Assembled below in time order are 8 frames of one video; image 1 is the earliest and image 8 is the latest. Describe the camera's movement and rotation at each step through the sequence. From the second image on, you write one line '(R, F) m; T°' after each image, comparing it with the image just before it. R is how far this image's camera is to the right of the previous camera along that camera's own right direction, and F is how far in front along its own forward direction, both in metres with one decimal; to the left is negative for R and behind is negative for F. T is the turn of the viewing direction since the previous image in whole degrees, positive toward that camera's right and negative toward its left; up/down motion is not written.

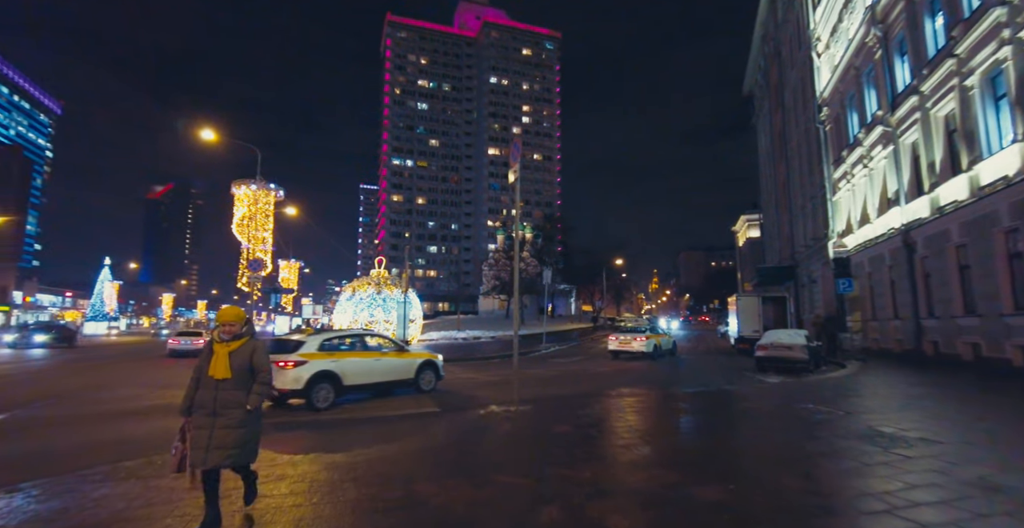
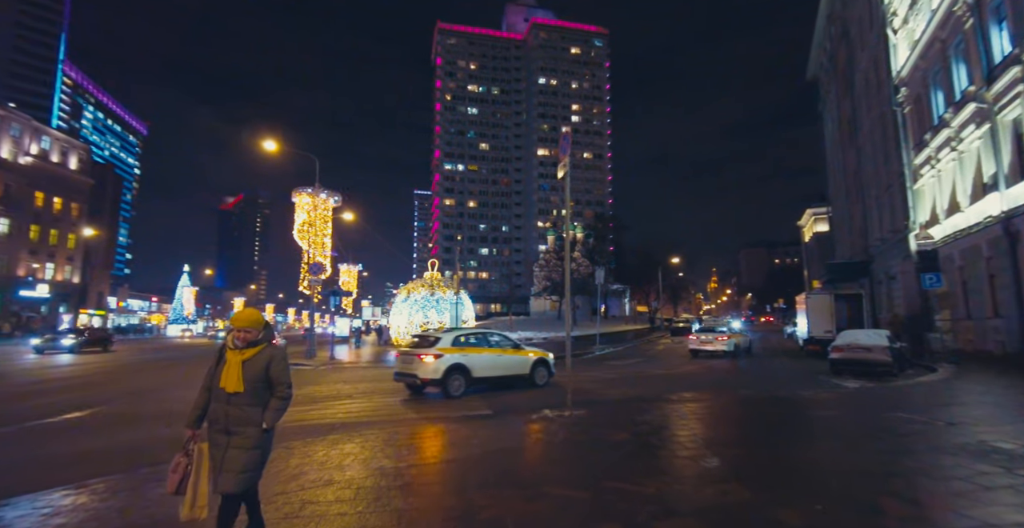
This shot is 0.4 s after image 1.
(0.0, +0.2) m; -6°
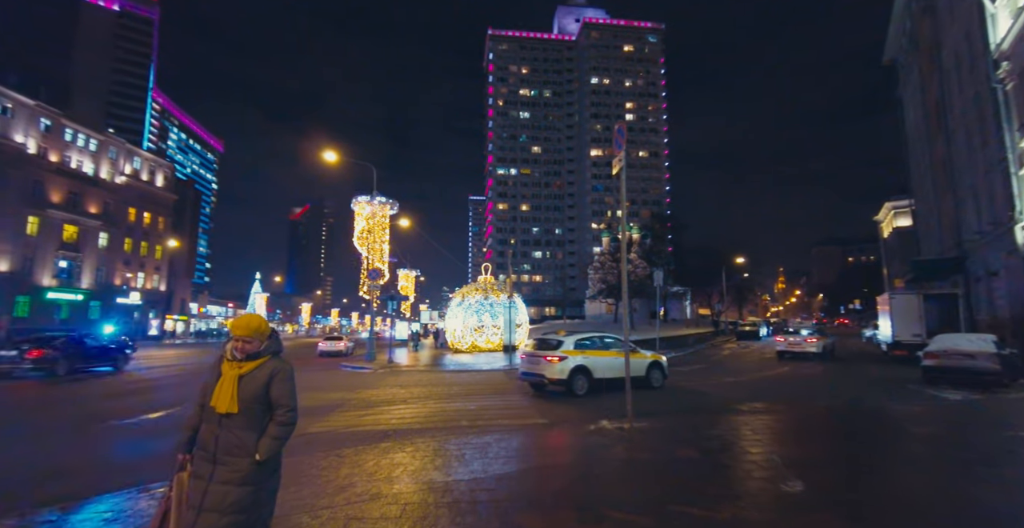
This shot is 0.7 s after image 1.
(0.0, +0.4) m; -6°
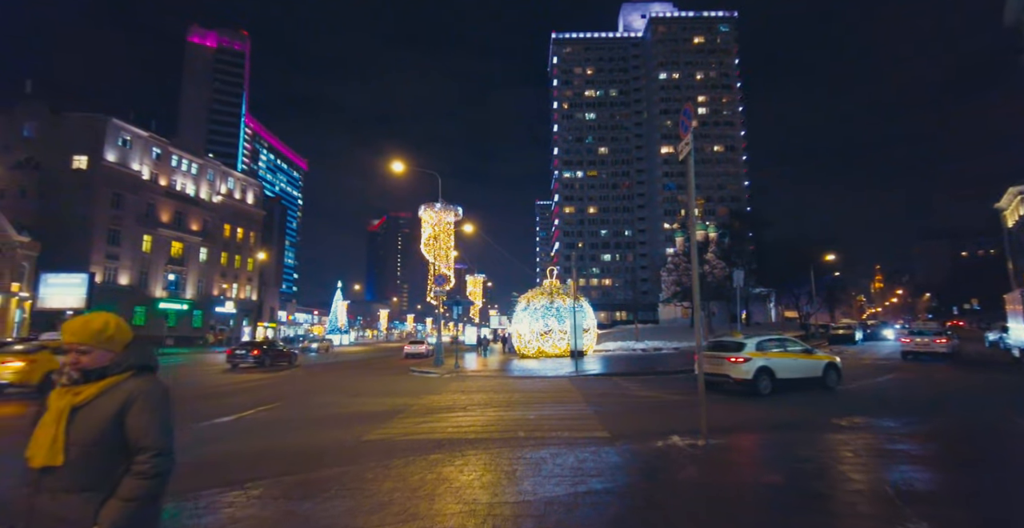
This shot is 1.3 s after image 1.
(+0.2, +0.6) m; -8°
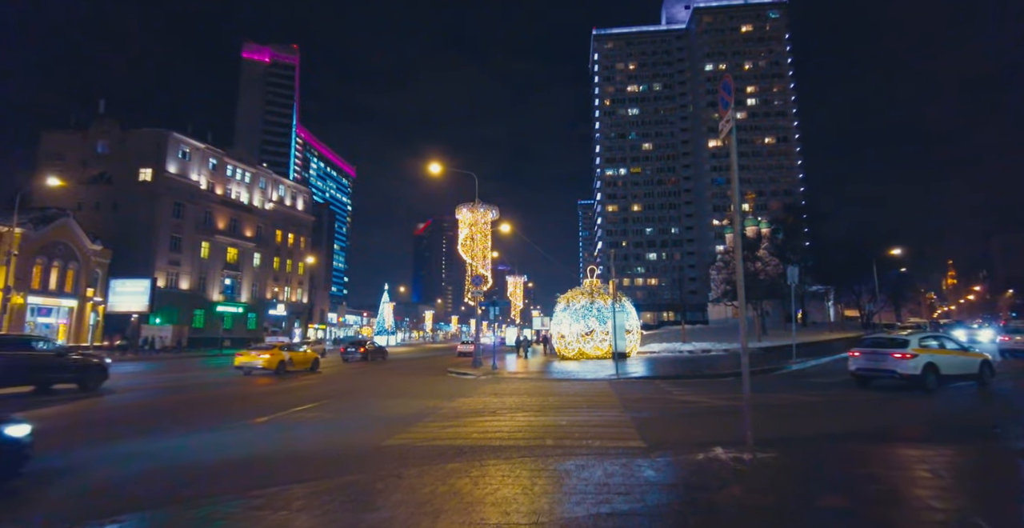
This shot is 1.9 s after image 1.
(+0.3, +0.5) m; -5°
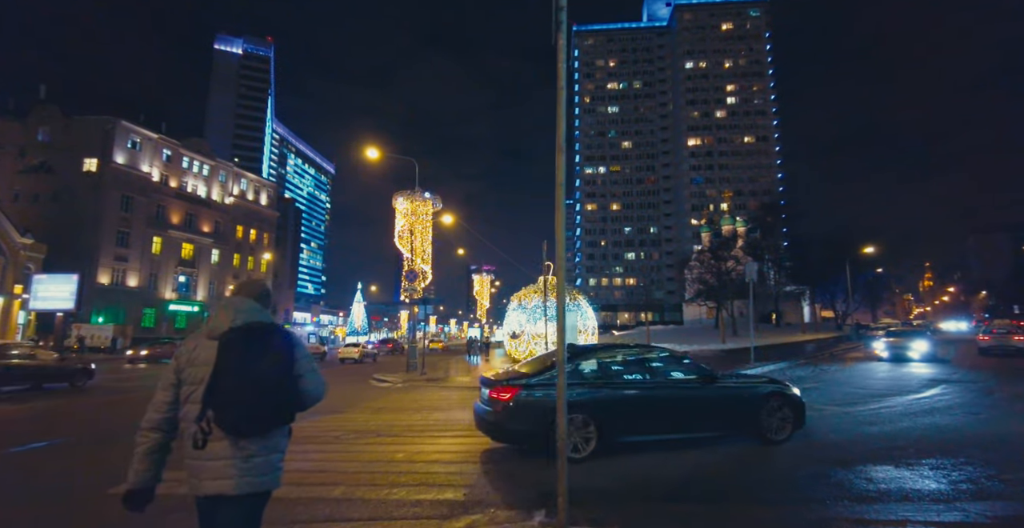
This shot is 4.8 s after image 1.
(+2.4, +2.2) m; +2°
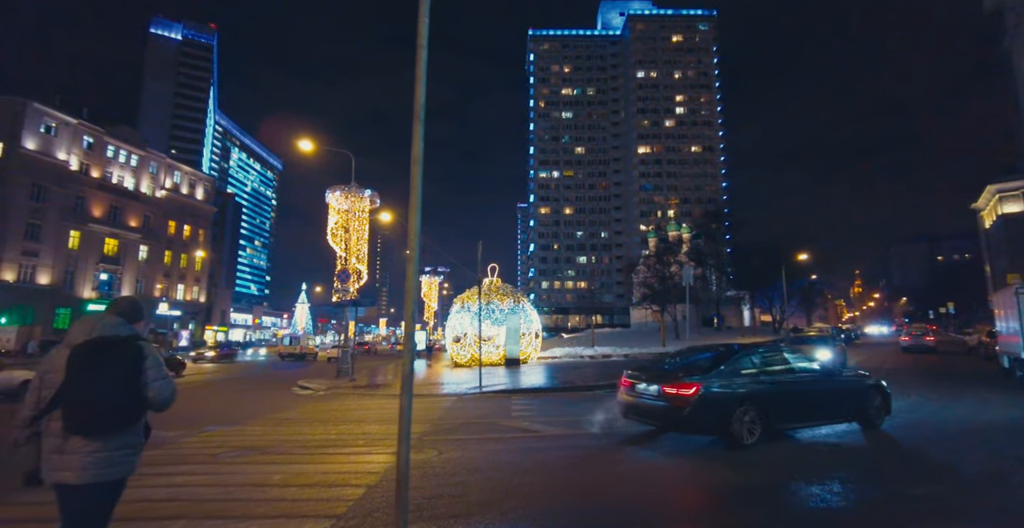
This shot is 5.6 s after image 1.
(+0.8, +0.6) m; +5°
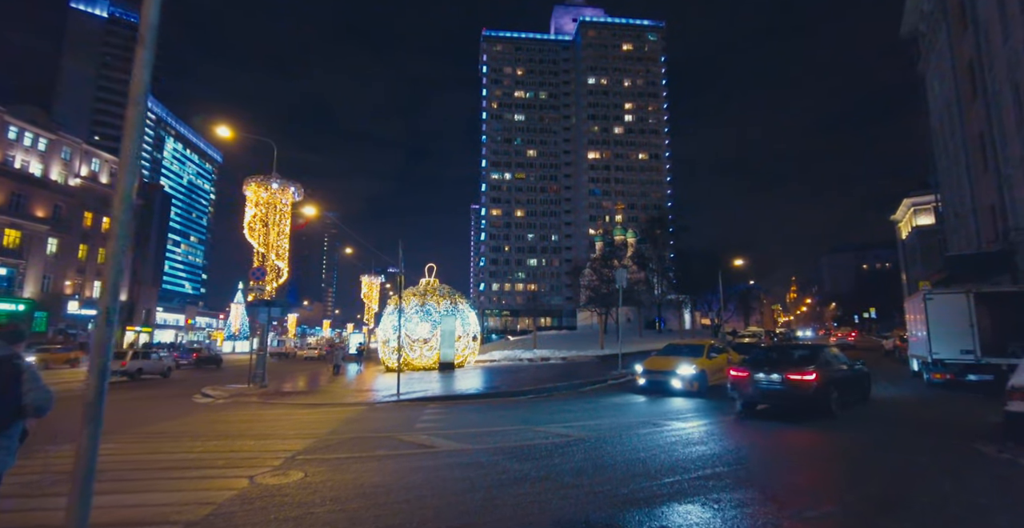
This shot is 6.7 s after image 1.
(+0.9, +0.7) m; +5°
